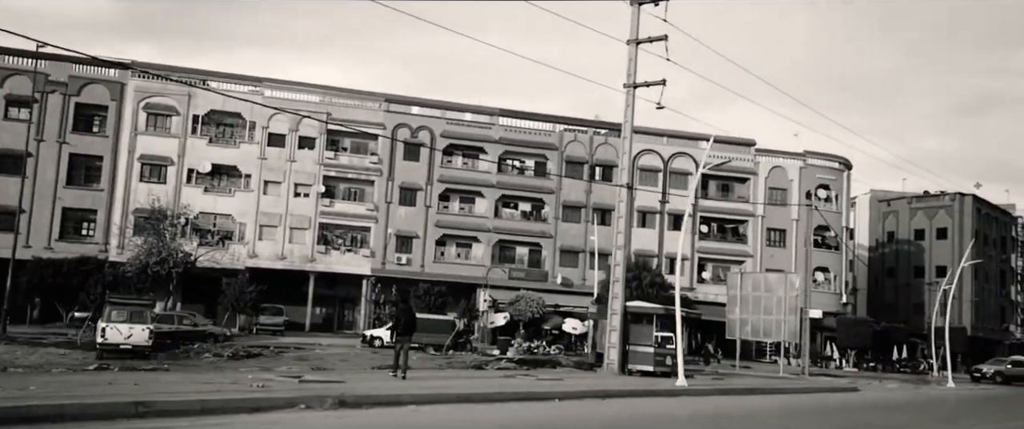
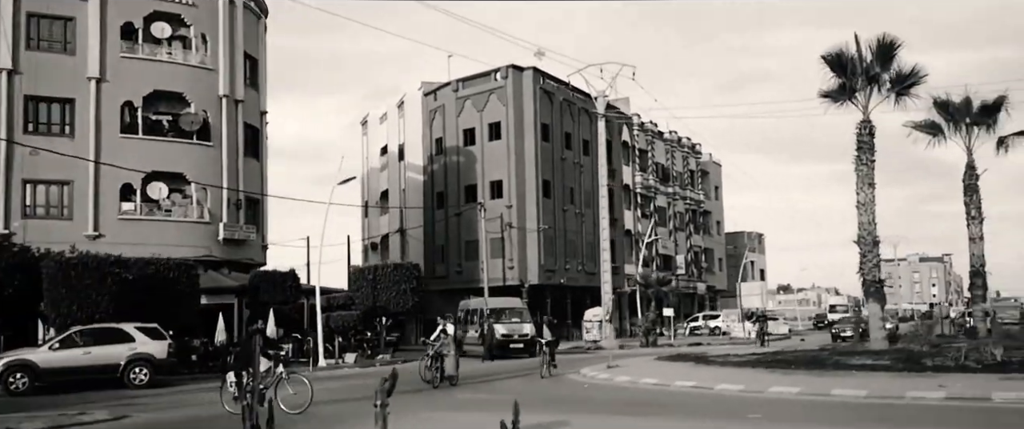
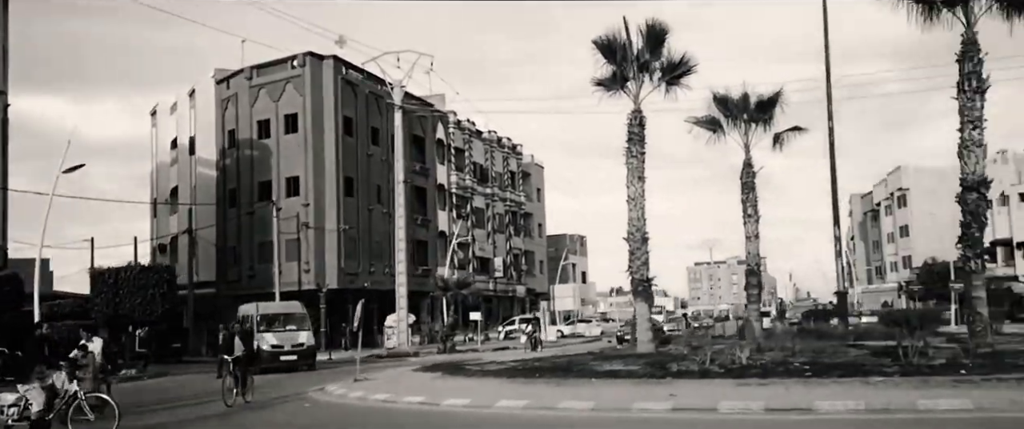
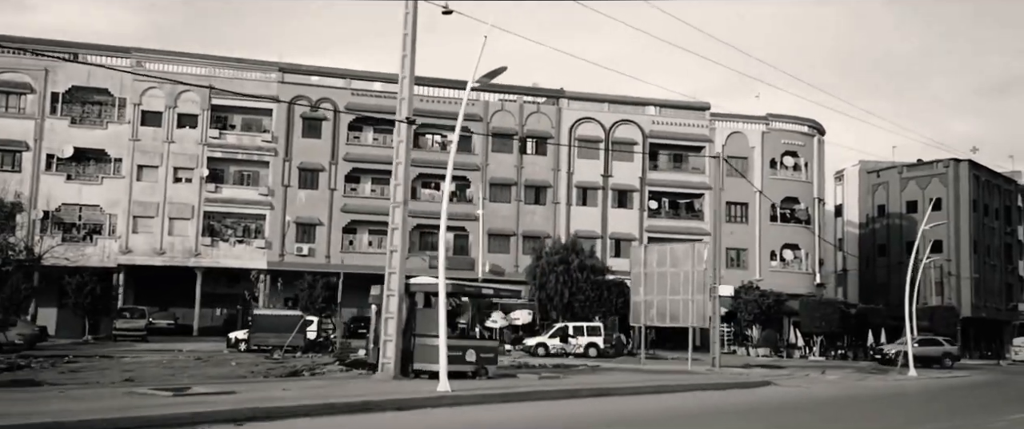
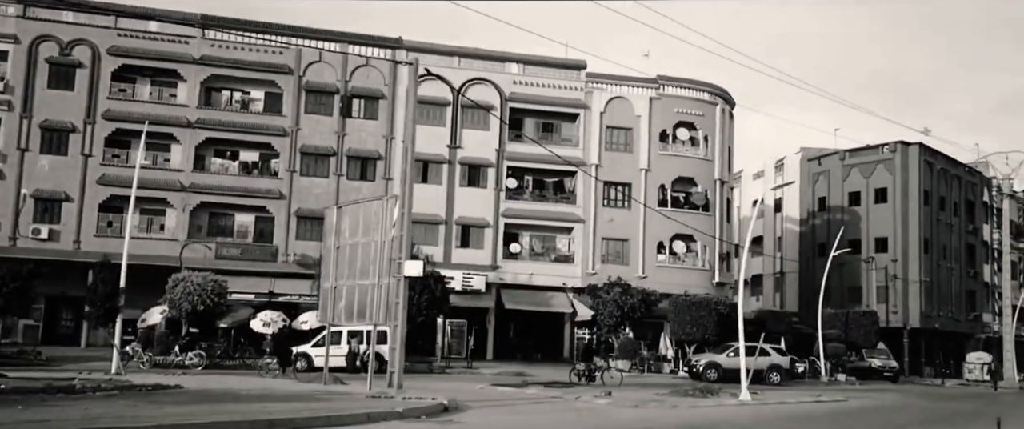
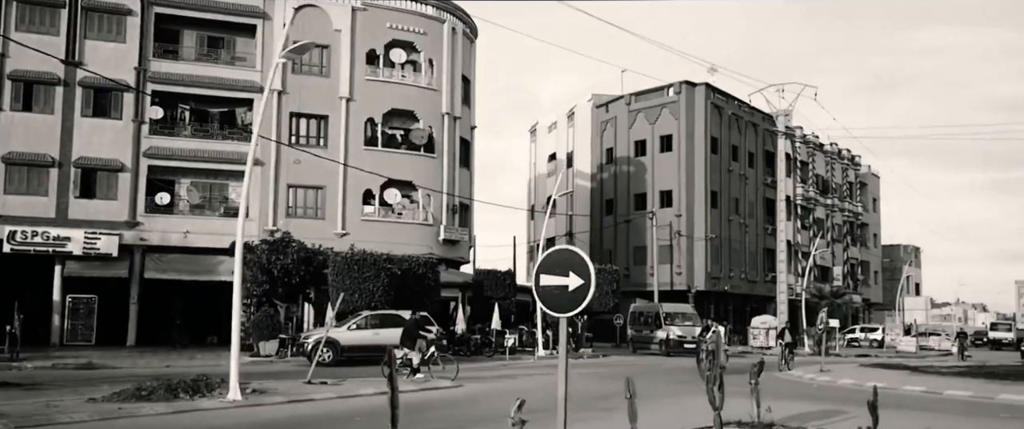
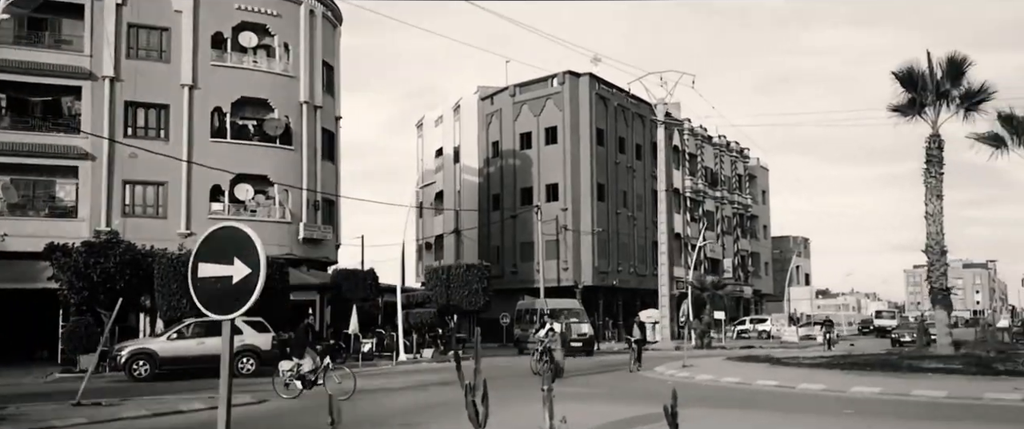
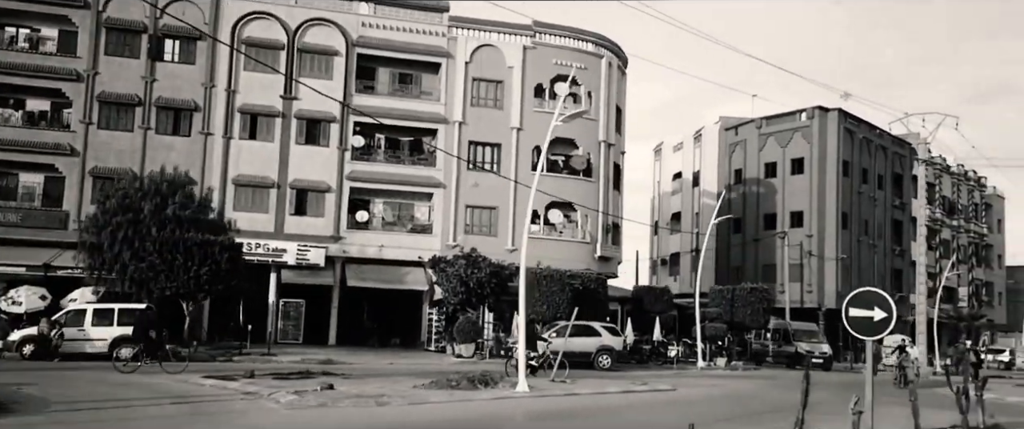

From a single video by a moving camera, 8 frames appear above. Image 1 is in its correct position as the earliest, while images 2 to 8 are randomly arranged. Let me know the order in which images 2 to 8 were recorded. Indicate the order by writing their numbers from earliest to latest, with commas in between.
4, 5, 8, 6, 7, 2, 3
